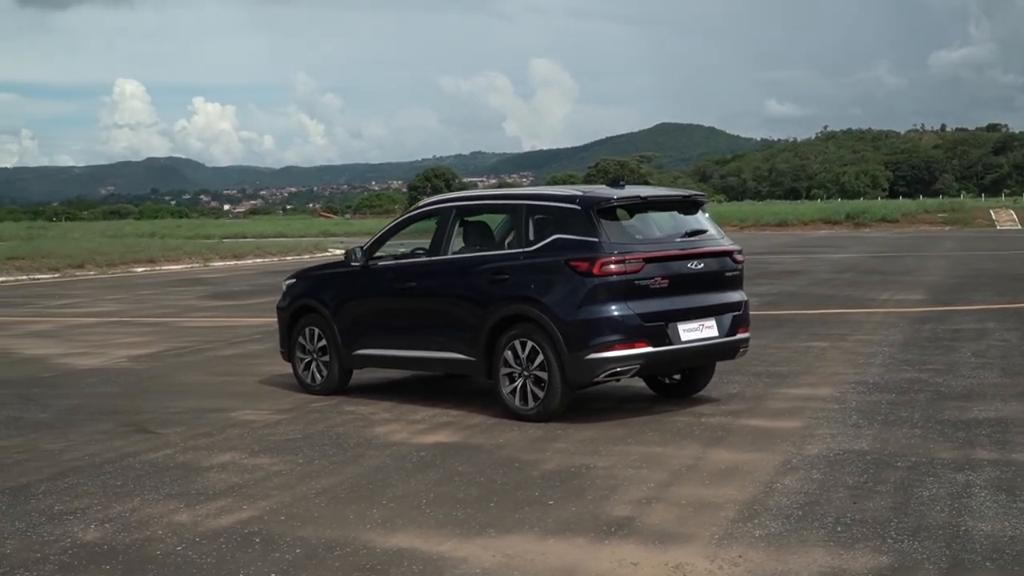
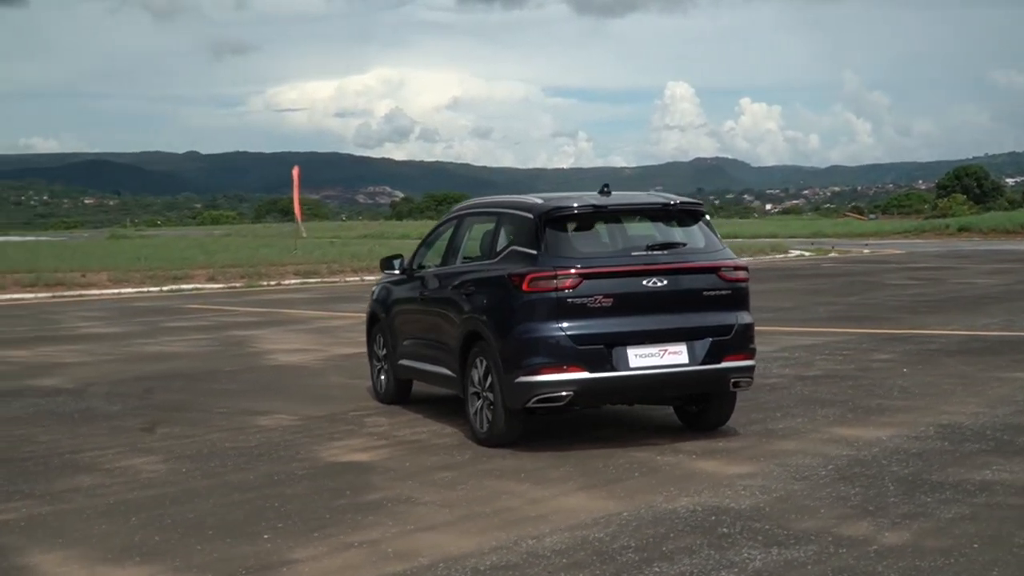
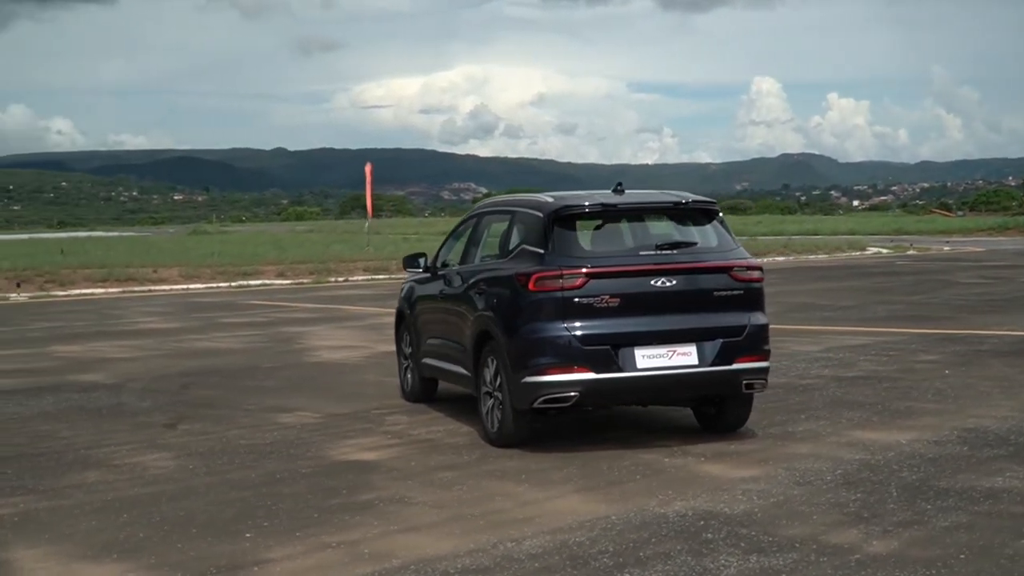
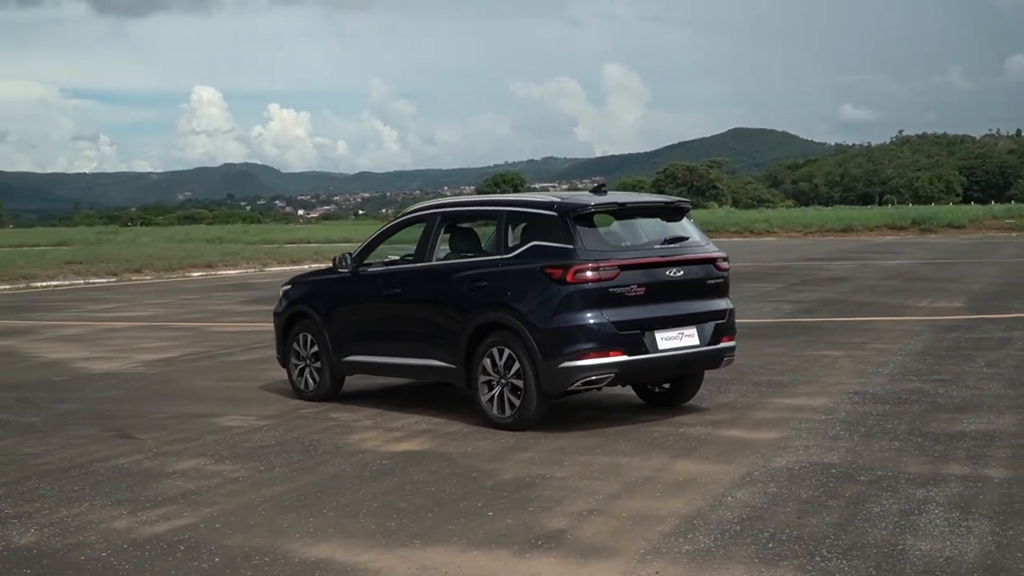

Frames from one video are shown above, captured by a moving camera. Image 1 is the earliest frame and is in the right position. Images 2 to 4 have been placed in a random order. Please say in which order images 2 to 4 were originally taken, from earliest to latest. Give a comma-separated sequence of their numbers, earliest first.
4, 2, 3
